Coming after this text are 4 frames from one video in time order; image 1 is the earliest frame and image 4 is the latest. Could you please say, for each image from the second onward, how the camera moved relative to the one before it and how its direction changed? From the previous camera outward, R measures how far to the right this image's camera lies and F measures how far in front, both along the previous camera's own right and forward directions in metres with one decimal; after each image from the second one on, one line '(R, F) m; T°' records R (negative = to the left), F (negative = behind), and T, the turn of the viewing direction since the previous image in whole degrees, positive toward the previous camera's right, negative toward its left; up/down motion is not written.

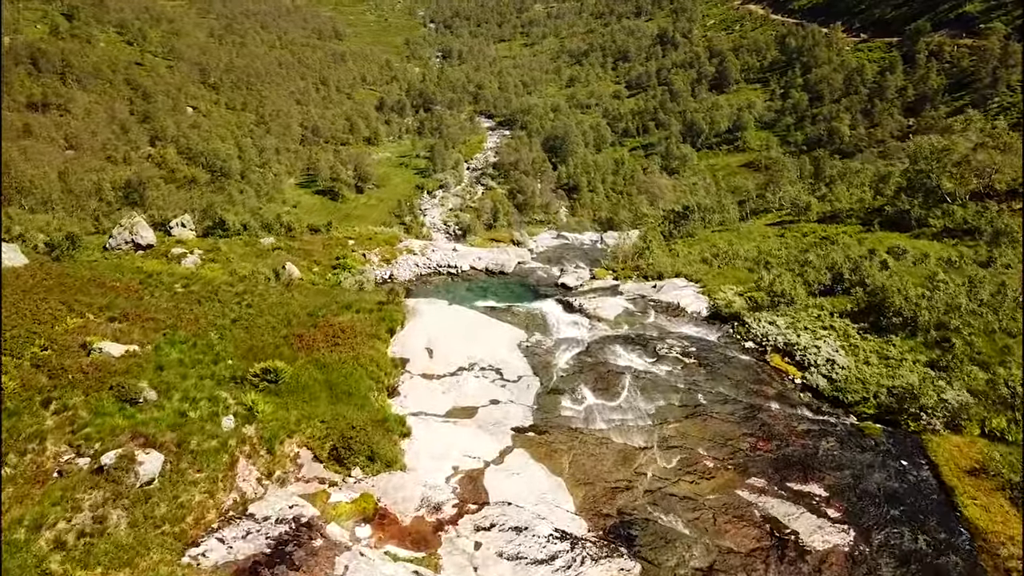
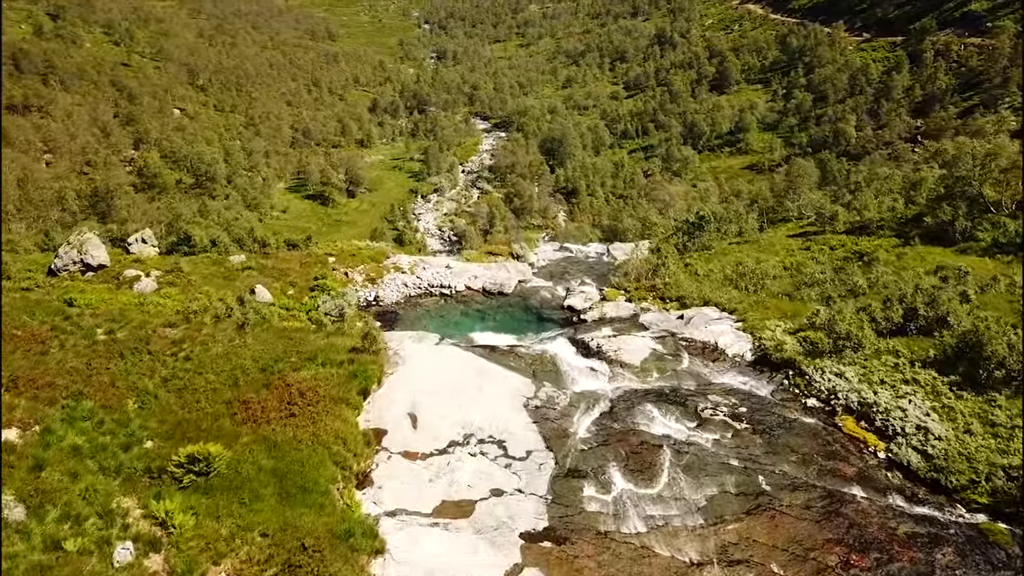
(-0.3, +6.3) m; 0°
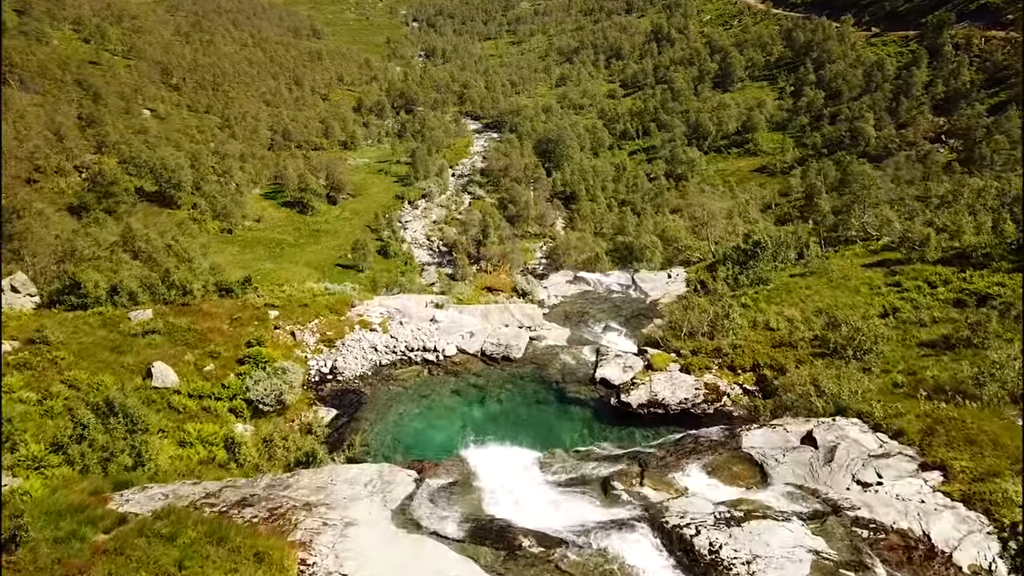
(-0.9, +14.4) m; +1°
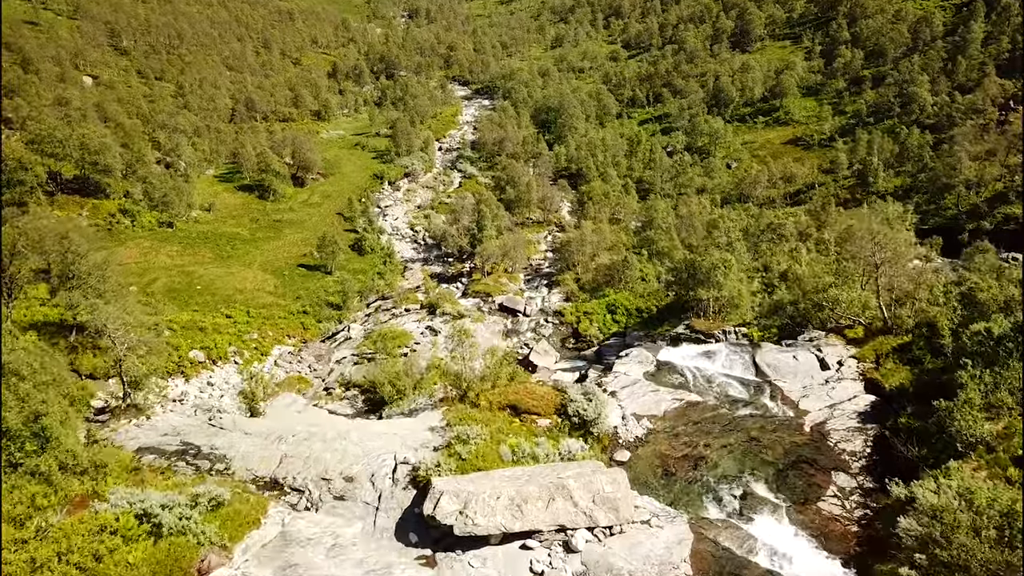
(-2.0, +25.6) m; +1°
